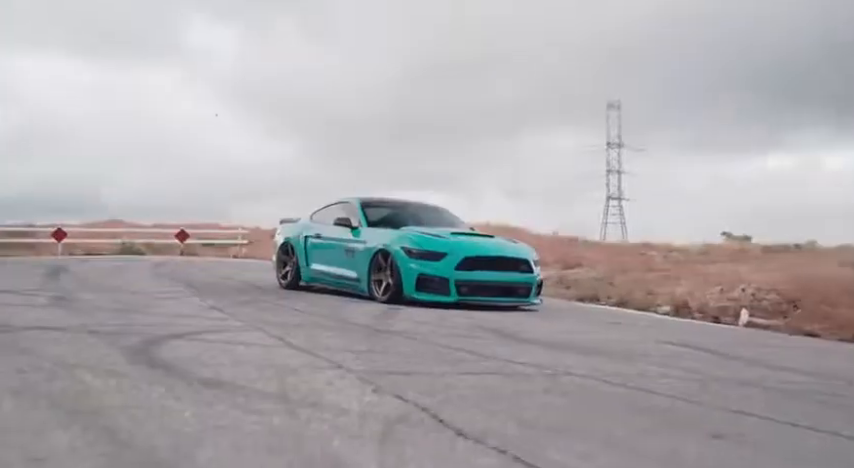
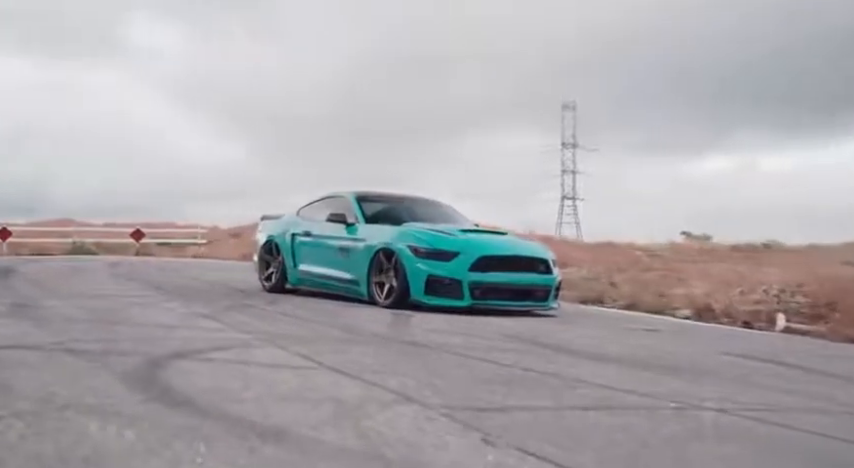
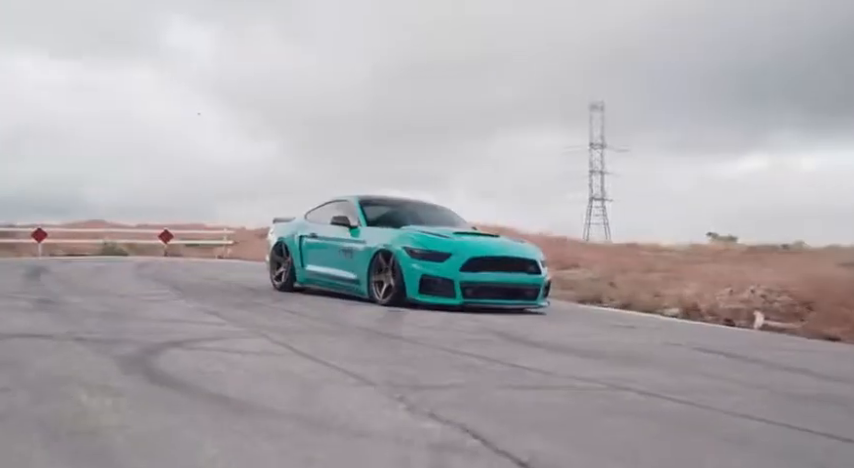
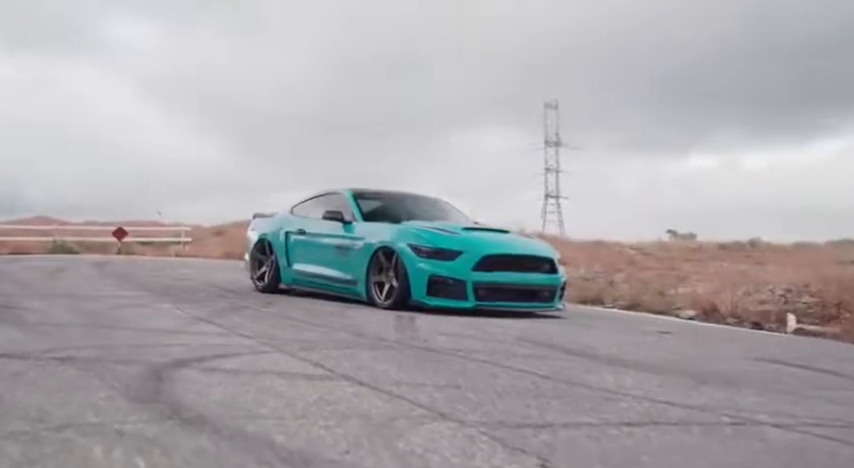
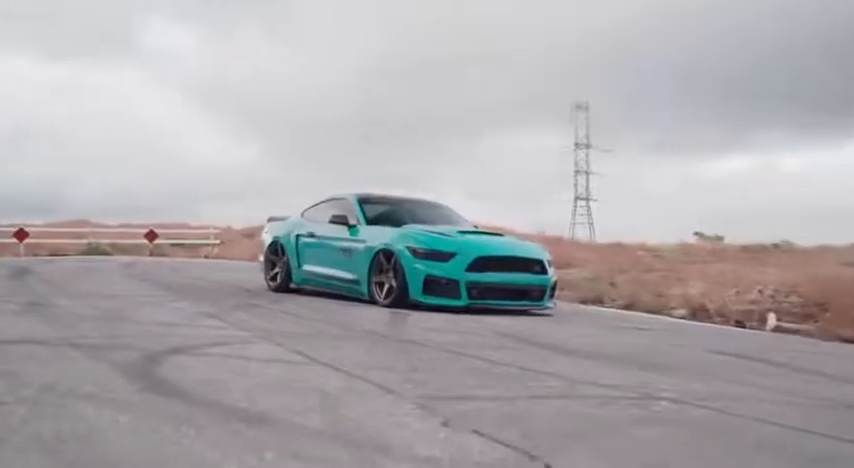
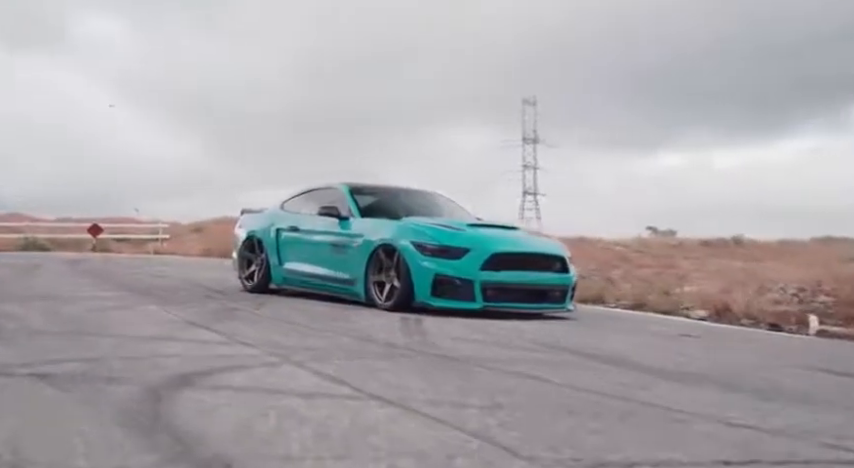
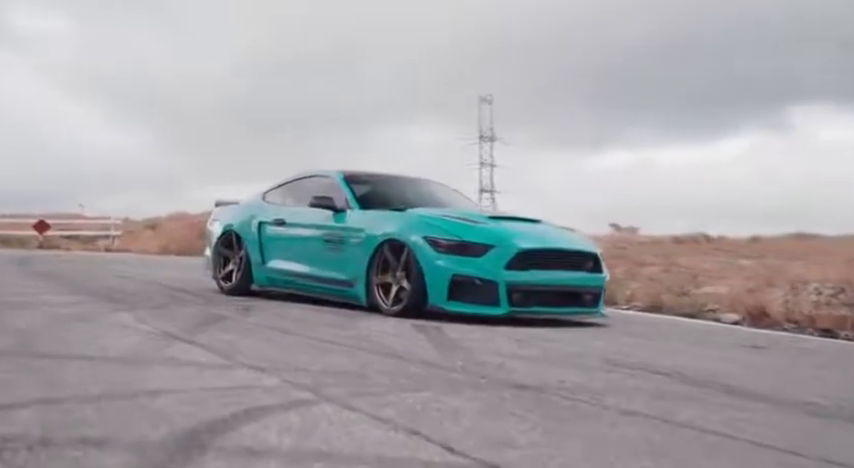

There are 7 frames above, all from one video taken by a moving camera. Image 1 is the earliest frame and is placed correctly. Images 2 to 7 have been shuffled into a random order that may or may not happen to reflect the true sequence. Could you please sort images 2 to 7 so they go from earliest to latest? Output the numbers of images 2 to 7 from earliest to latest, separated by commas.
3, 5, 2, 4, 6, 7
